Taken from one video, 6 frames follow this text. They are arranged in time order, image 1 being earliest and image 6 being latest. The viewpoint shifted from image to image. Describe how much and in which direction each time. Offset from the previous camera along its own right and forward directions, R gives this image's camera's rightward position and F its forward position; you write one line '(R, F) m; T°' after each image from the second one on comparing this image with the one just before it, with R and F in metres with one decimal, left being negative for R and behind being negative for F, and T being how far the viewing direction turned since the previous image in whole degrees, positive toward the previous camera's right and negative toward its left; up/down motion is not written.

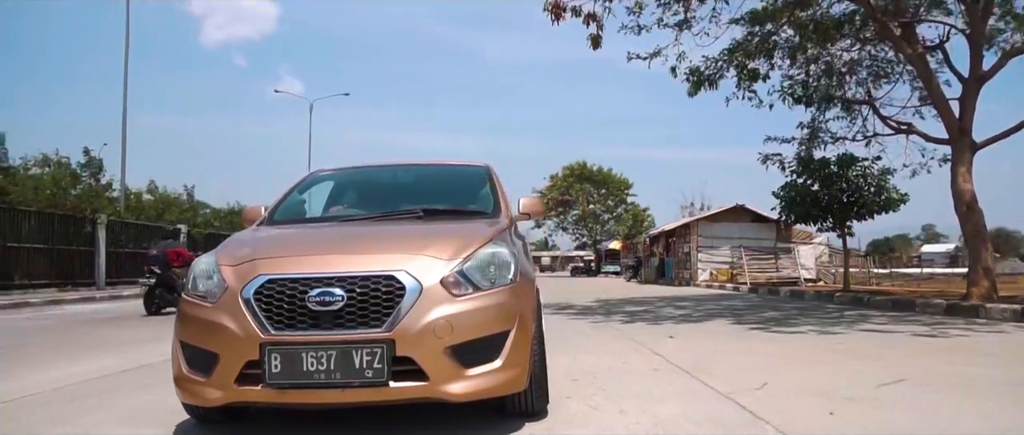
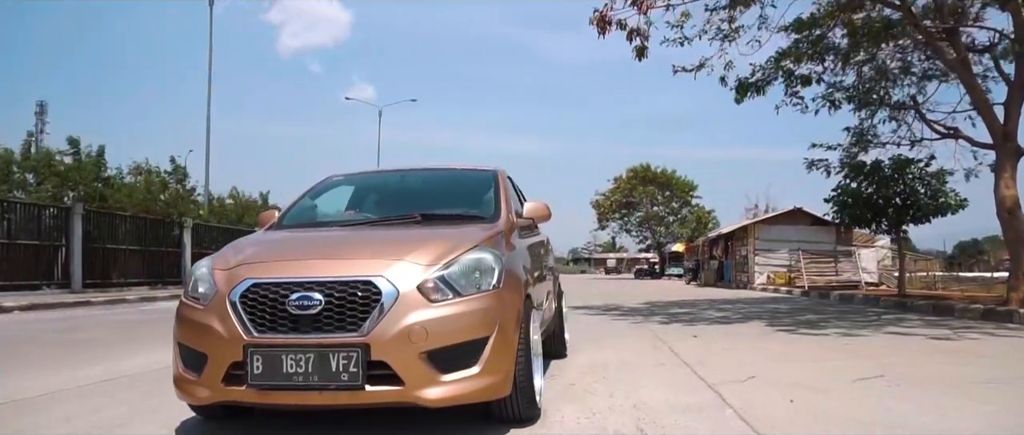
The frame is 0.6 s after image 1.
(+0.6, -0.2) m; -6°
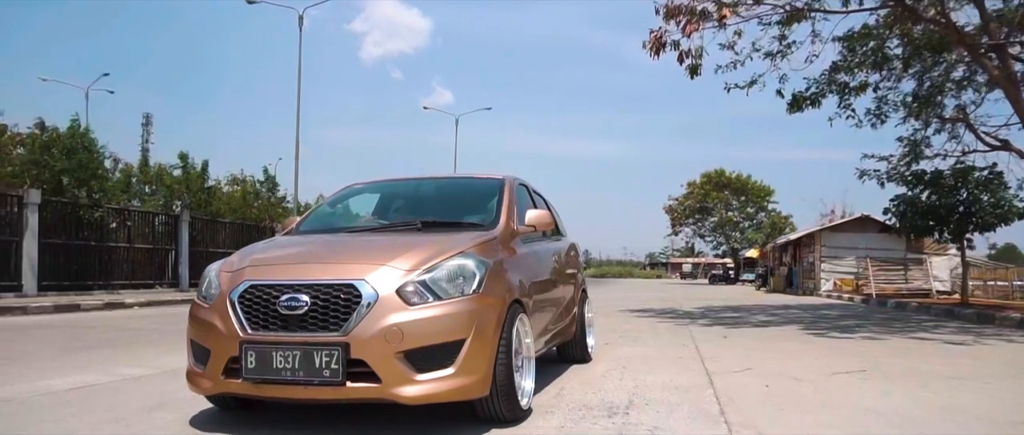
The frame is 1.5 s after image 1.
(+0.7, -0.2) m; -6°
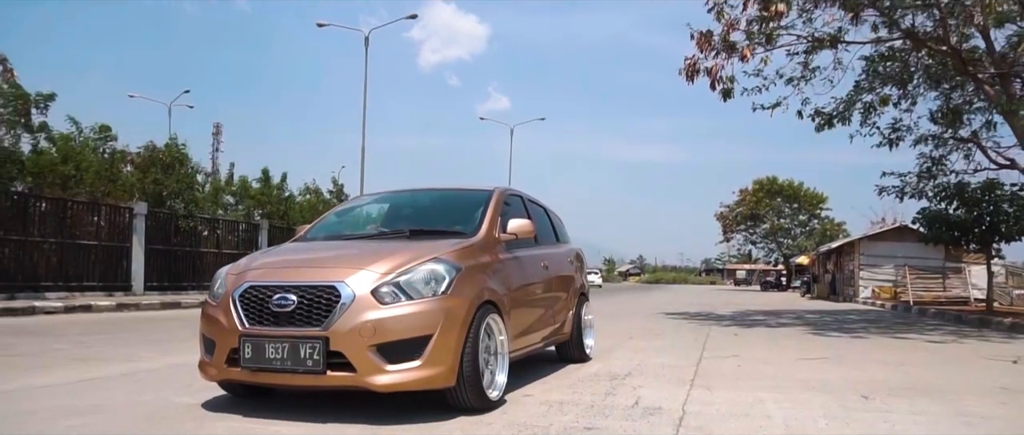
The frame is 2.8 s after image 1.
(+0.8, -0.6) m; -5°
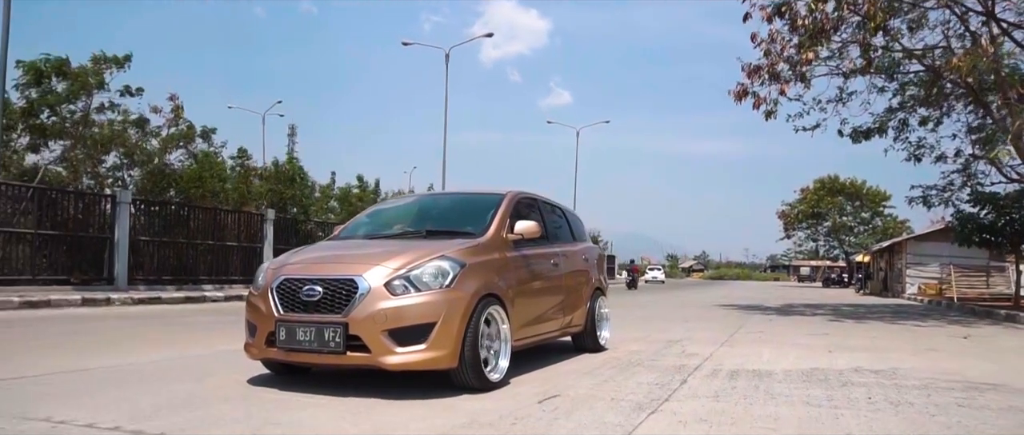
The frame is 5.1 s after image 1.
(+0.7, -0.8) m; -6°
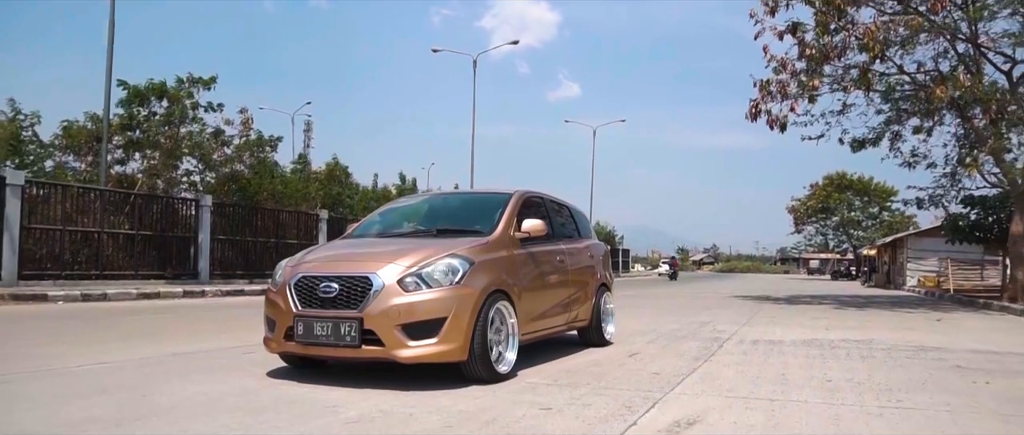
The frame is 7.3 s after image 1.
(+0.1, -0.3) m; -1°
